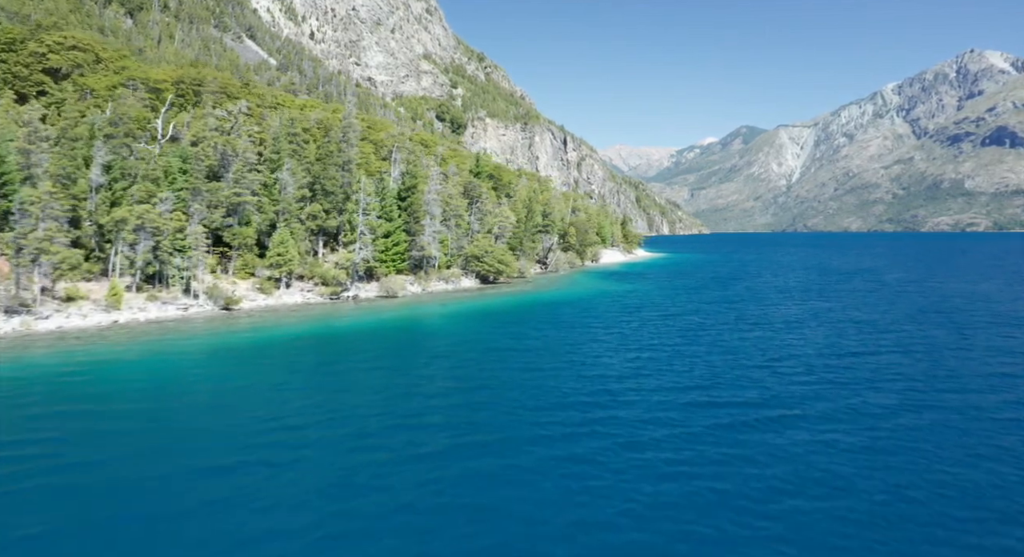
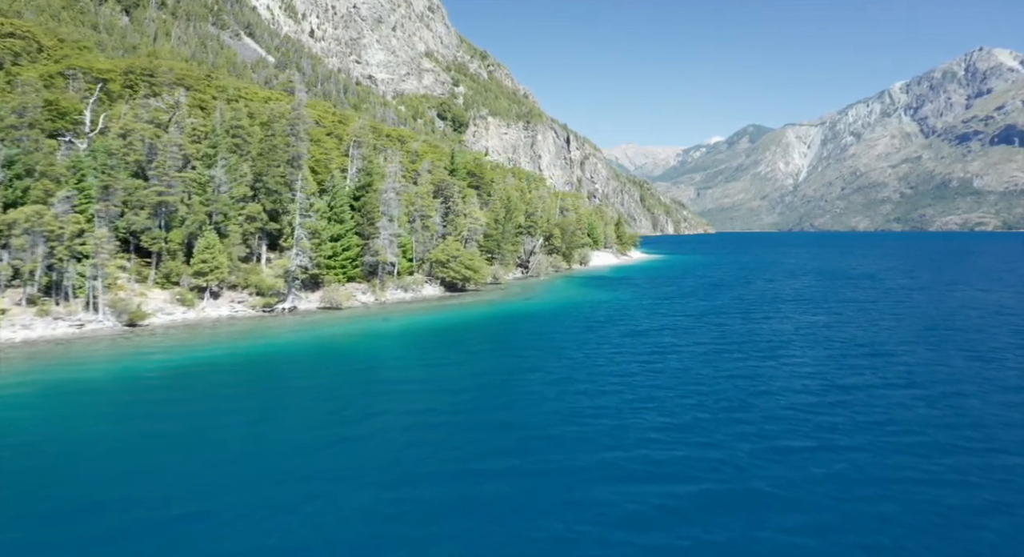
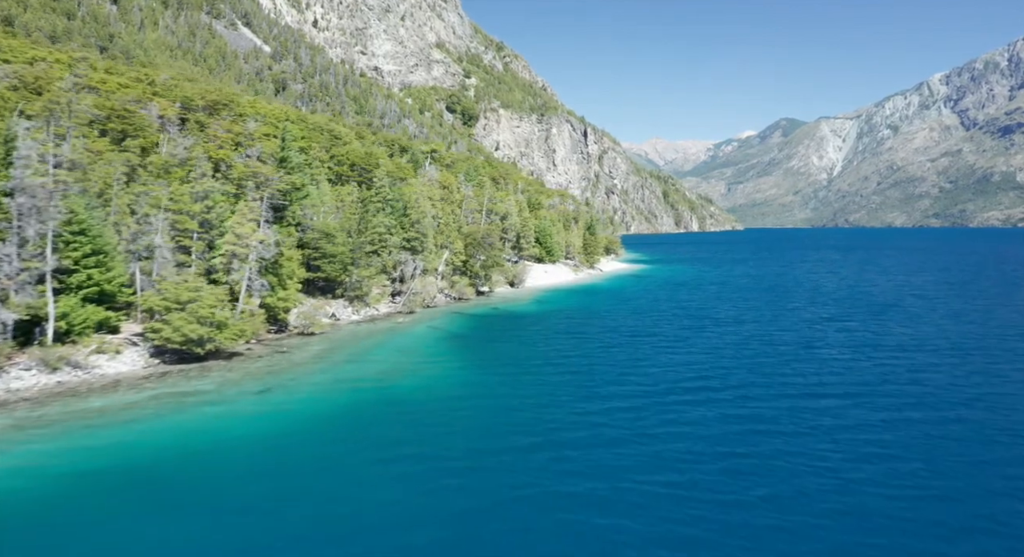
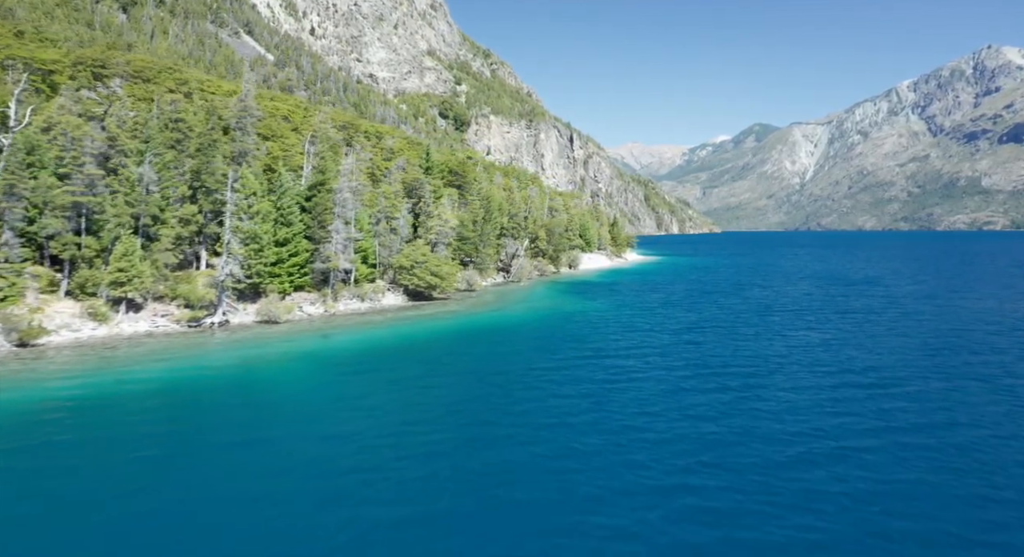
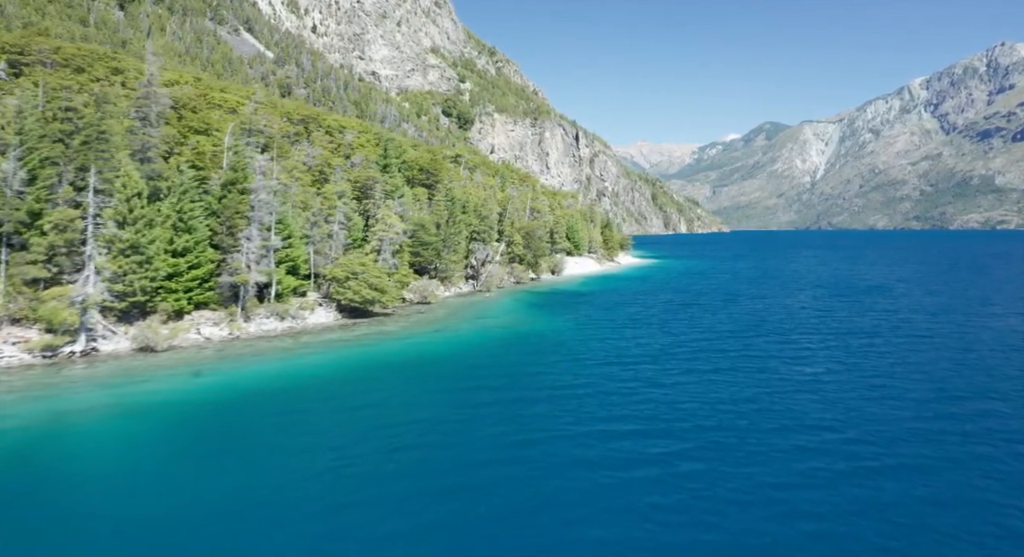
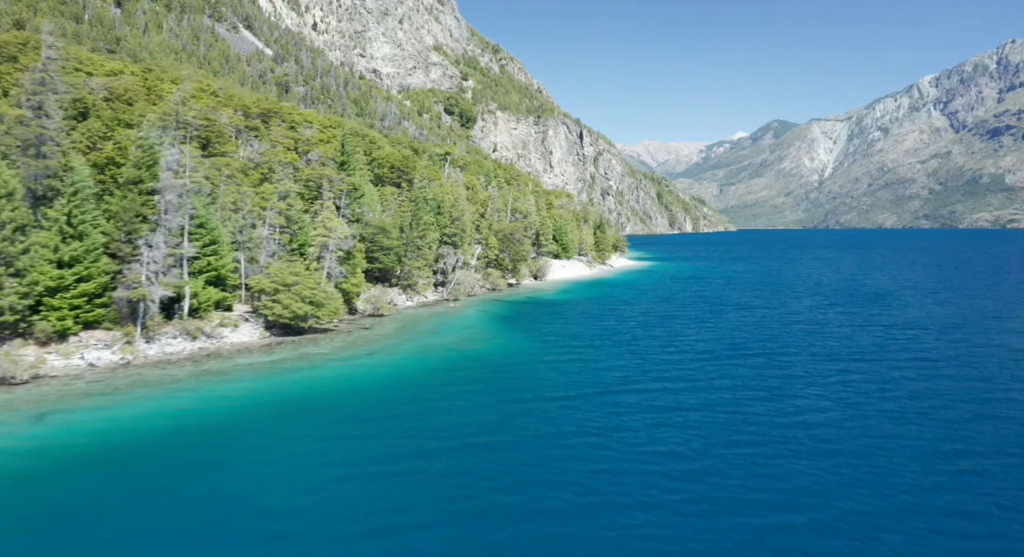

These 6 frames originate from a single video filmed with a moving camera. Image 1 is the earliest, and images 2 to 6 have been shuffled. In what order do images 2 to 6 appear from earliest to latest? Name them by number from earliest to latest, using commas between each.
2, 4, 5, 6, 3
